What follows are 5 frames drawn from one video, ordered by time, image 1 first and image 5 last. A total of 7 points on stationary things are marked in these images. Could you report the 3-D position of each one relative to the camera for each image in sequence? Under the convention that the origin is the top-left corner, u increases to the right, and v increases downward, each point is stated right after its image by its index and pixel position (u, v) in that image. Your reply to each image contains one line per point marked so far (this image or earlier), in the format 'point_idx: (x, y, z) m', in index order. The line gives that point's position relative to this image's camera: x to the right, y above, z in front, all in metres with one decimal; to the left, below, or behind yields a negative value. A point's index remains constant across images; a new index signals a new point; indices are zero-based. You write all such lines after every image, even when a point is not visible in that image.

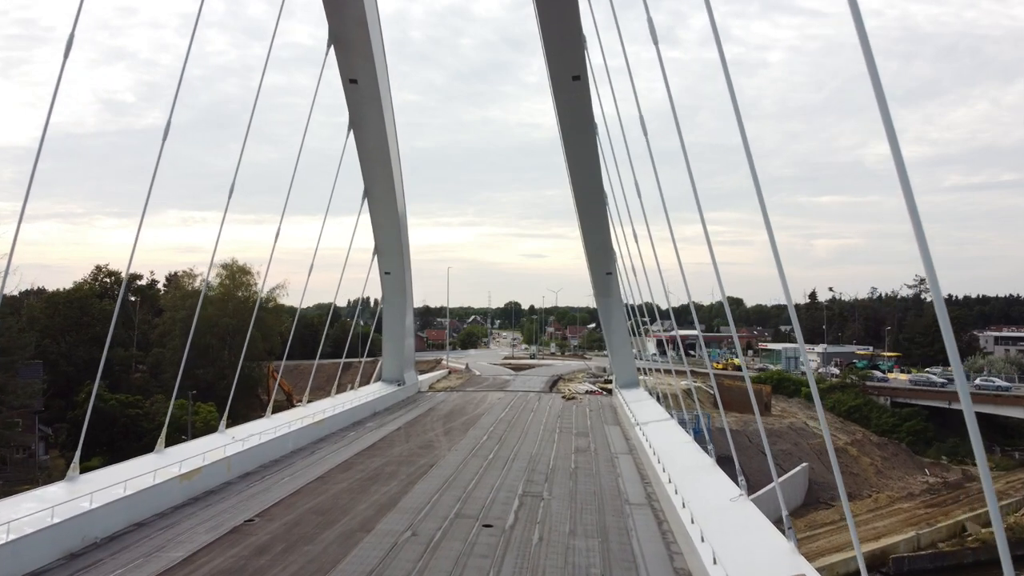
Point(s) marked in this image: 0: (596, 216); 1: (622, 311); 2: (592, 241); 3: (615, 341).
0: (+1.7, +1.8, +13.4) m
1: (+2.6, -0.5, +15.4) m
2: (+1.7, +1.3, +14.0) m
3: (+2.6, -1.3, +15.8) m
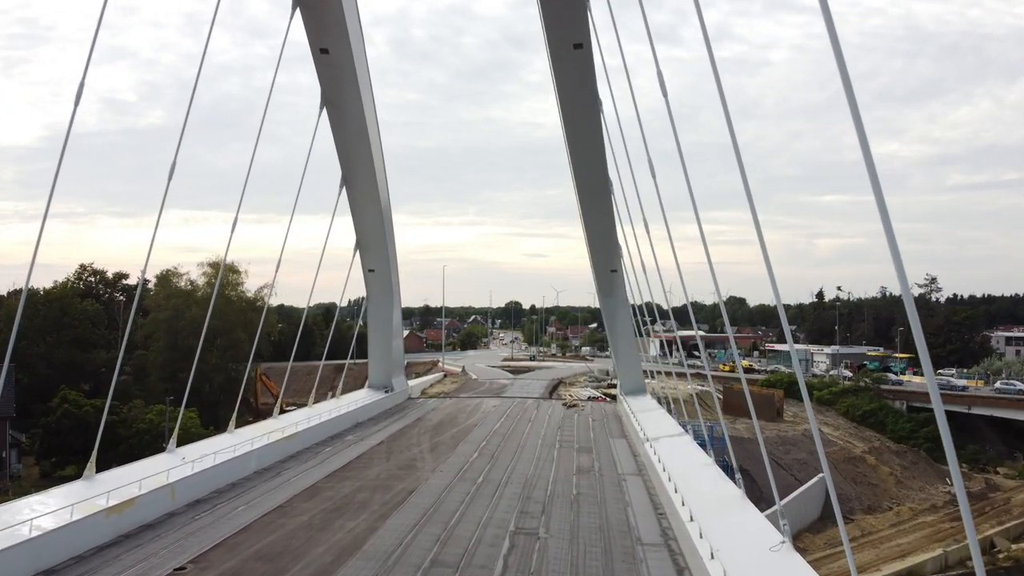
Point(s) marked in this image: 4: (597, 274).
0: (+1.7, +1.8, +12.9) m
1: (+2.6, -0.5, +14.9) m
2: (+1.7, +1.3, +13.5) m
3: (+2.5, -1.3, +15.4) m
4: (+1.9, +0.4, +14.3) m
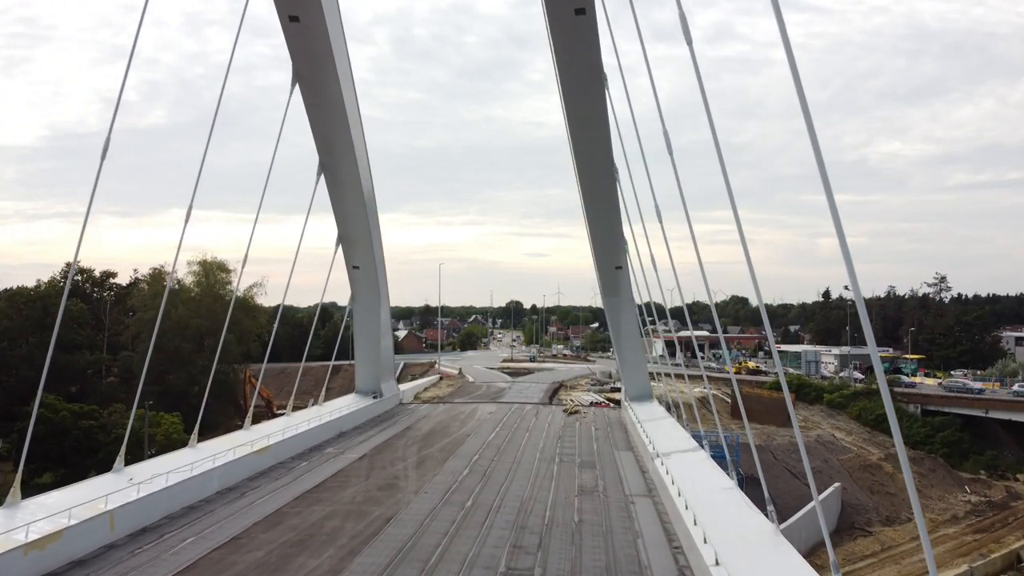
0: (+1.7, +1.8, +12.5) m
1: (+2.6, -0.4, +14.5) m
2: (+1.7, +1.3, +13.1) m
3: (+2.5, -1.3, +15.0) m
4: (+1.9, +0.4, +13.9) m
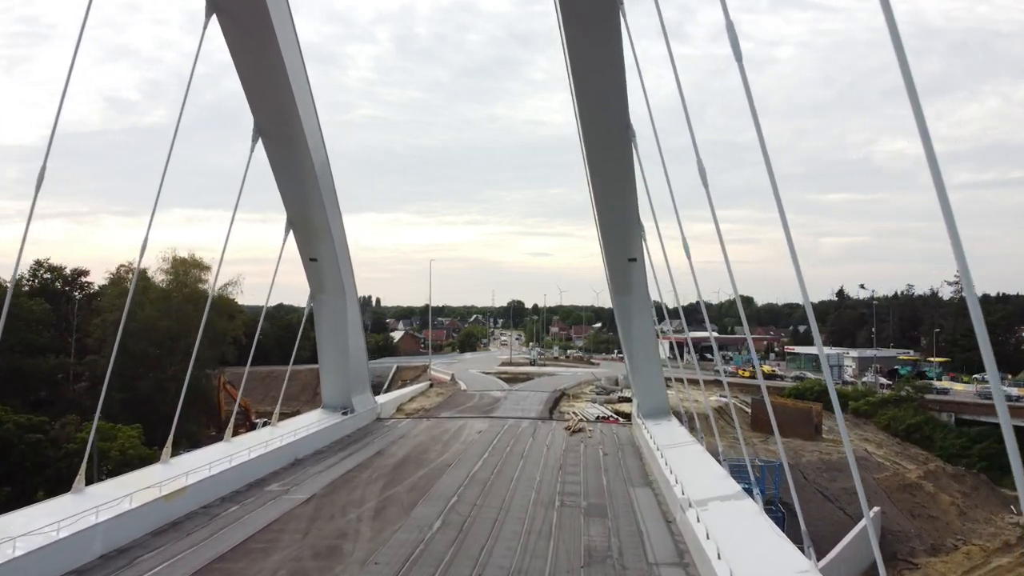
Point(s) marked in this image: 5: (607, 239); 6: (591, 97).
0: (+1.7, +1.9, +11.7) m
1: (+2.6, -0.4, +13.7) m
2: (+1.7, +1.3, +12.3) m
3: (+2.5, -1.3, +14.2) m
4: (+1.8, +0.4, +13.1) m
5: (+1.8, +0.9, +12.7) m
6: (+1.3, +3.1, +10.4) m
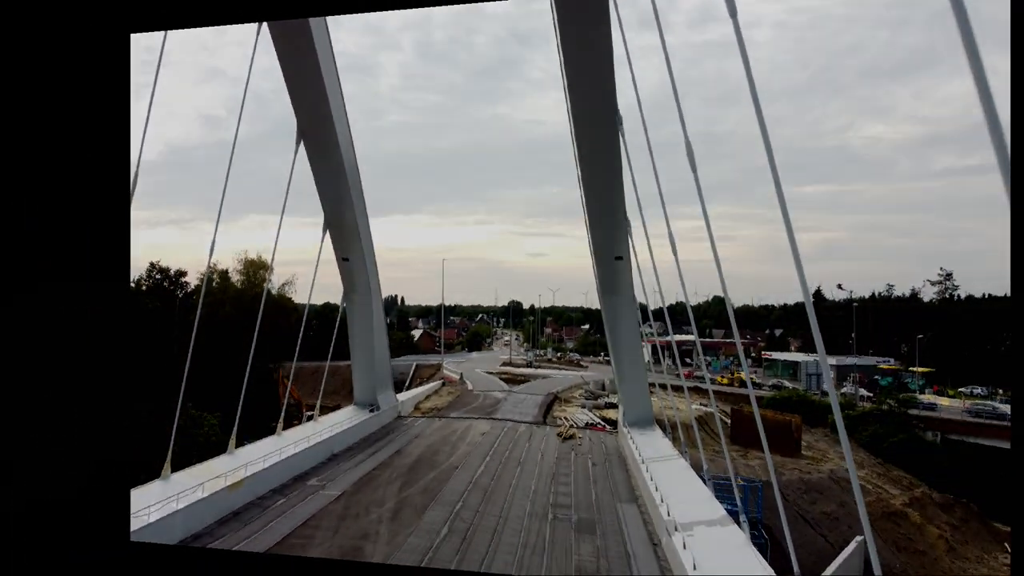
0: (+1.8, +1.8, +12.4) m
1: (+2.8, -0.5, +14.3) m
2: (+1.9, +1.3, +13.0) m
3: (+2.7, -1.3, +14.8) m
4: (+2.0, +0.3, +13.8) m
5: (+1.9, +0.8, +13.4) m
6: (+1.4, +3.0, +11.1) m
